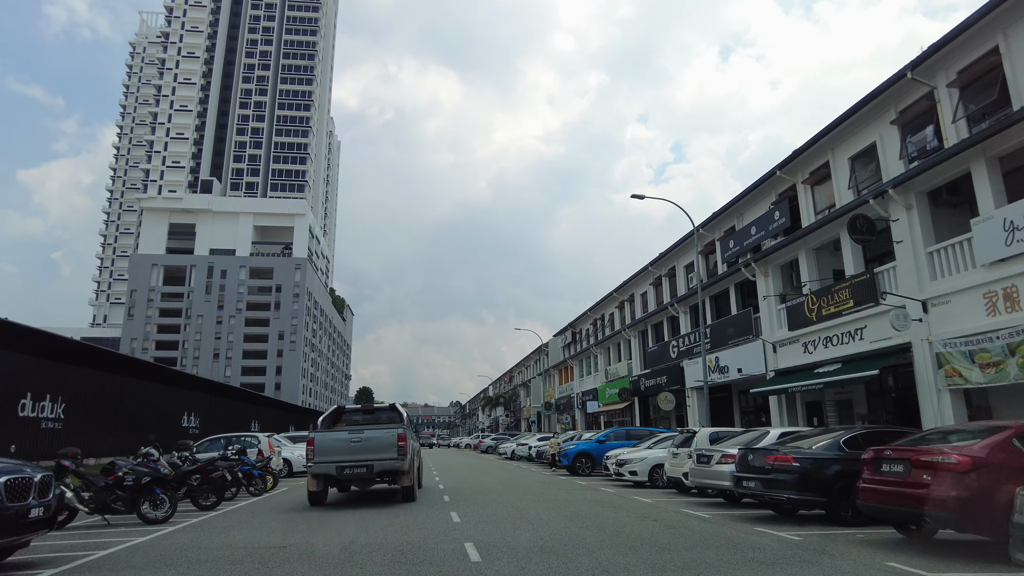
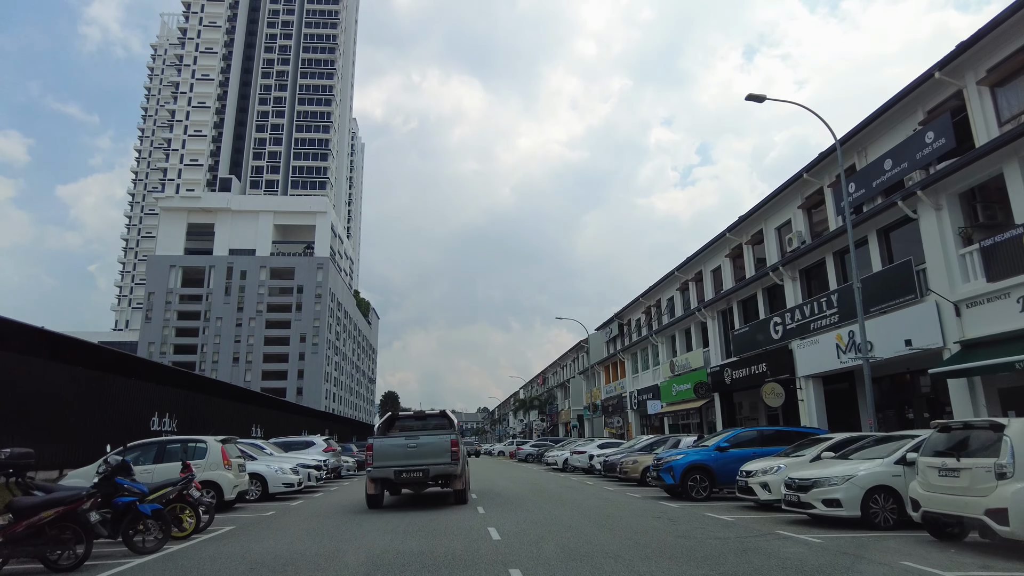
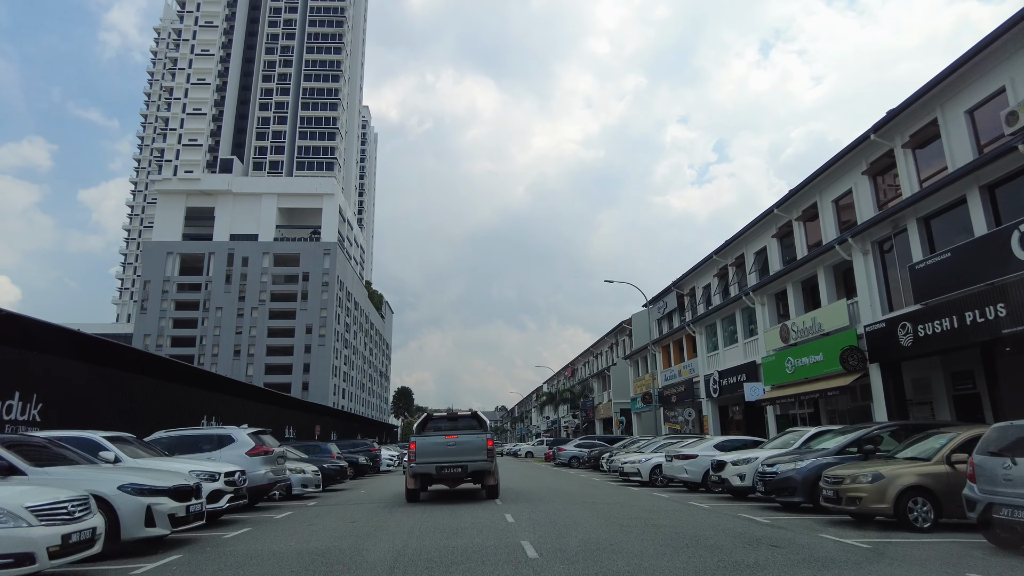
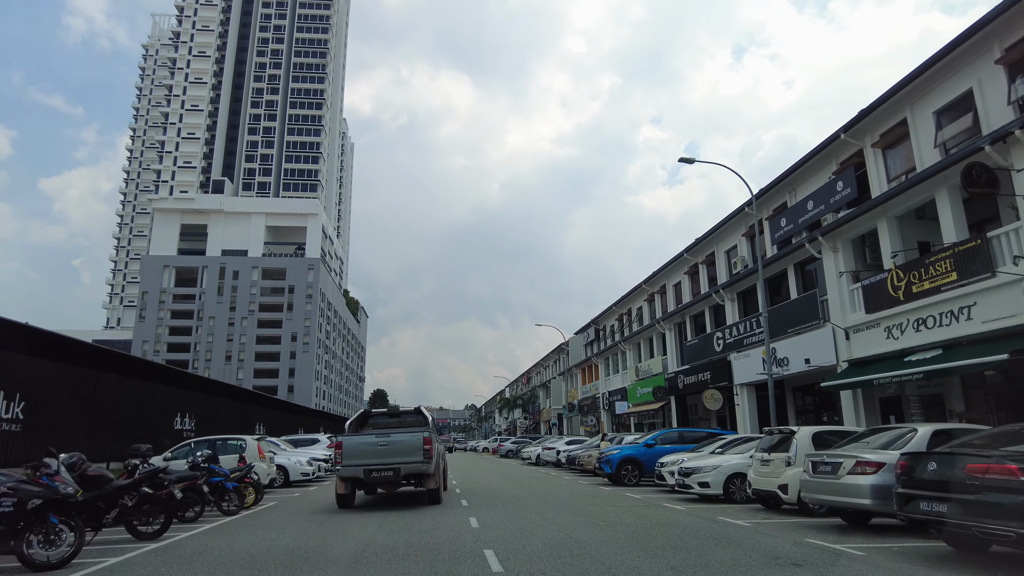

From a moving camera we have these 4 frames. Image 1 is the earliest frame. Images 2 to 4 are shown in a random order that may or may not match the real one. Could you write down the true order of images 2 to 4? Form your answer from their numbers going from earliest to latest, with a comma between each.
4, 2, 3
